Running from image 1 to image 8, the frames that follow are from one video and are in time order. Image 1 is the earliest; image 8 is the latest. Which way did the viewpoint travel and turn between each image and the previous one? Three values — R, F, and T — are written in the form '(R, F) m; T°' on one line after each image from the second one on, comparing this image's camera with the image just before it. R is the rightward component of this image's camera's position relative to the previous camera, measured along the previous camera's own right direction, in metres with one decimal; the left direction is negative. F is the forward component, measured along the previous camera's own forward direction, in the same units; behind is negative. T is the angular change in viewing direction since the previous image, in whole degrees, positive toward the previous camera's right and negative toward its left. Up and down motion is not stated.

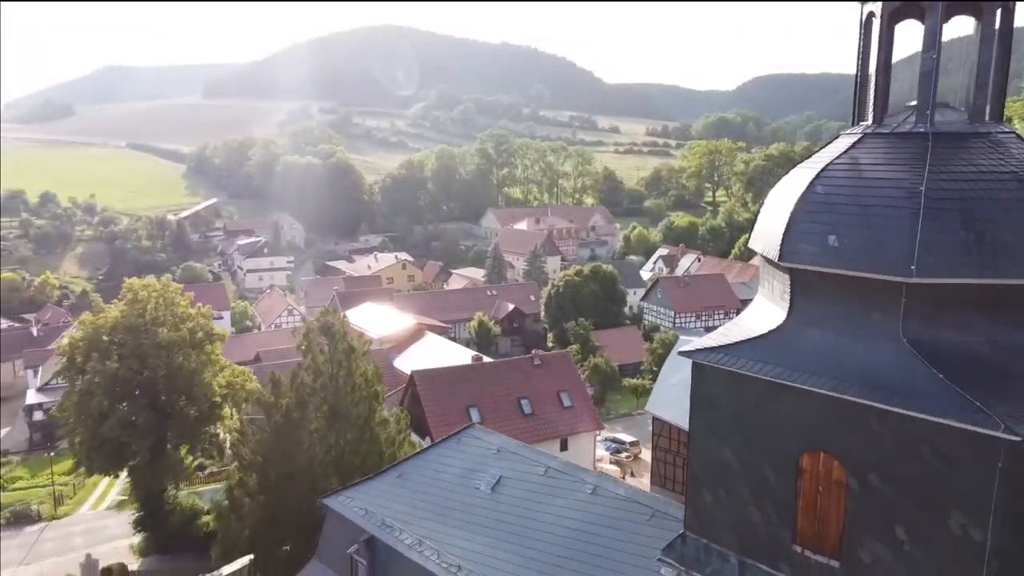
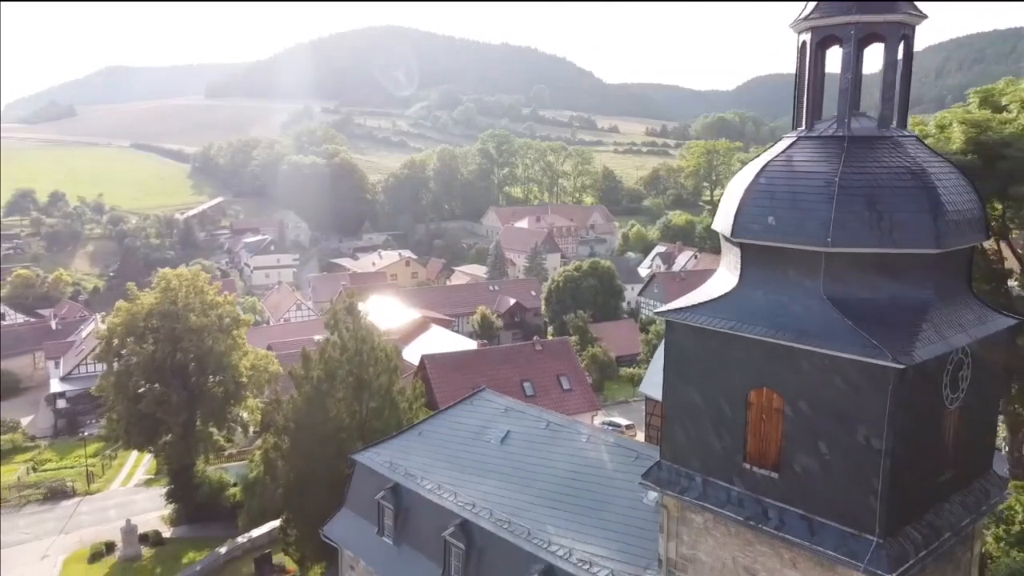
(-0.2, -2.3) m; 0°
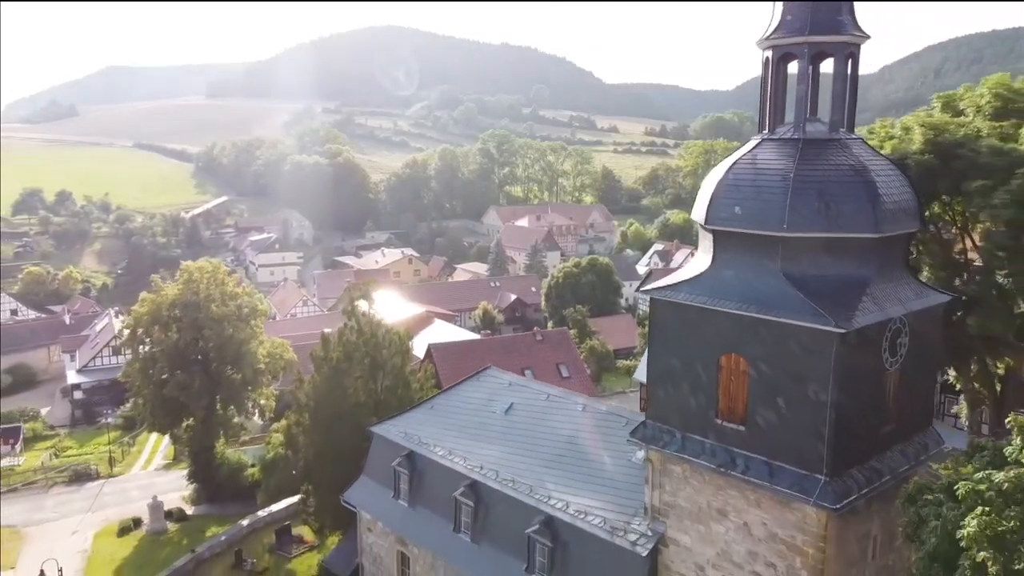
(-0.1, -1.9) m; 0°
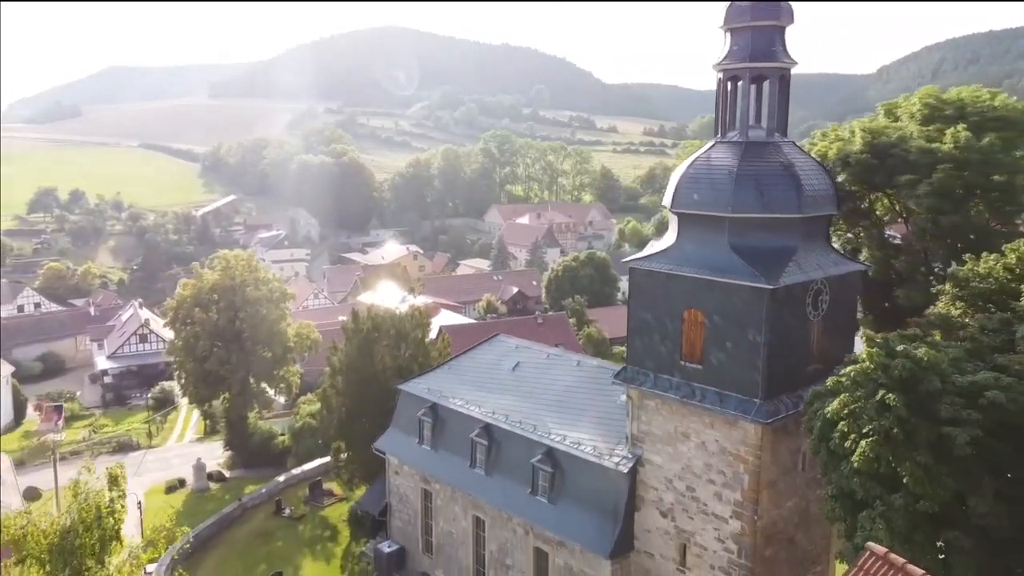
(-0.2, -3.6) m; 0°
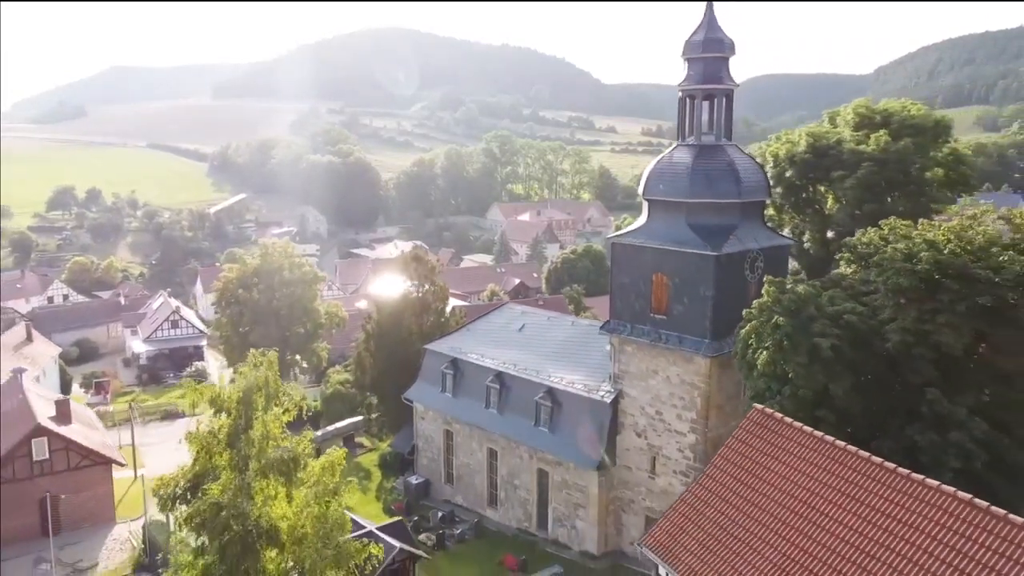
(-0.3, -5.0) m; 0°
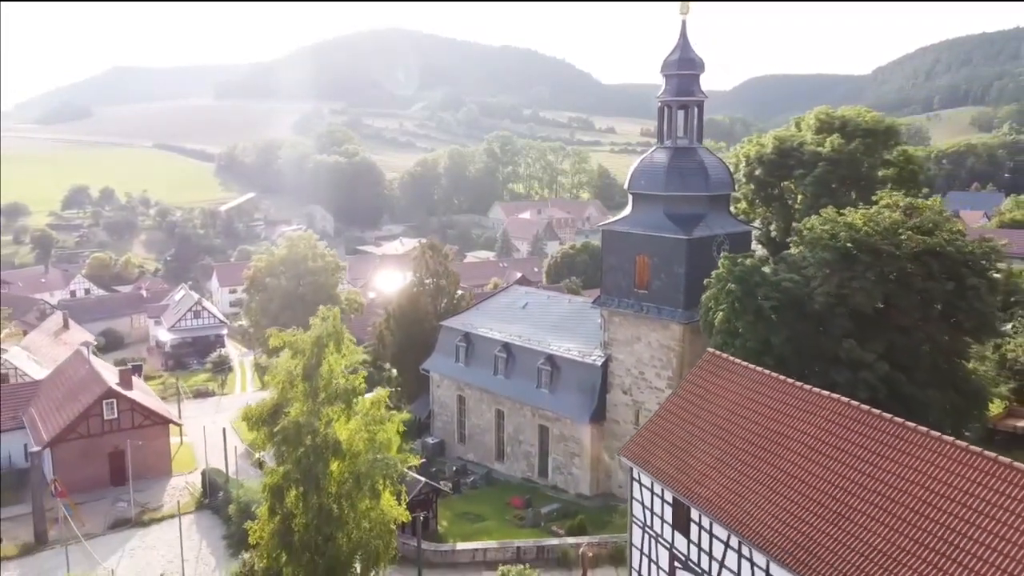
(-0.2, -4.1) m; 0°
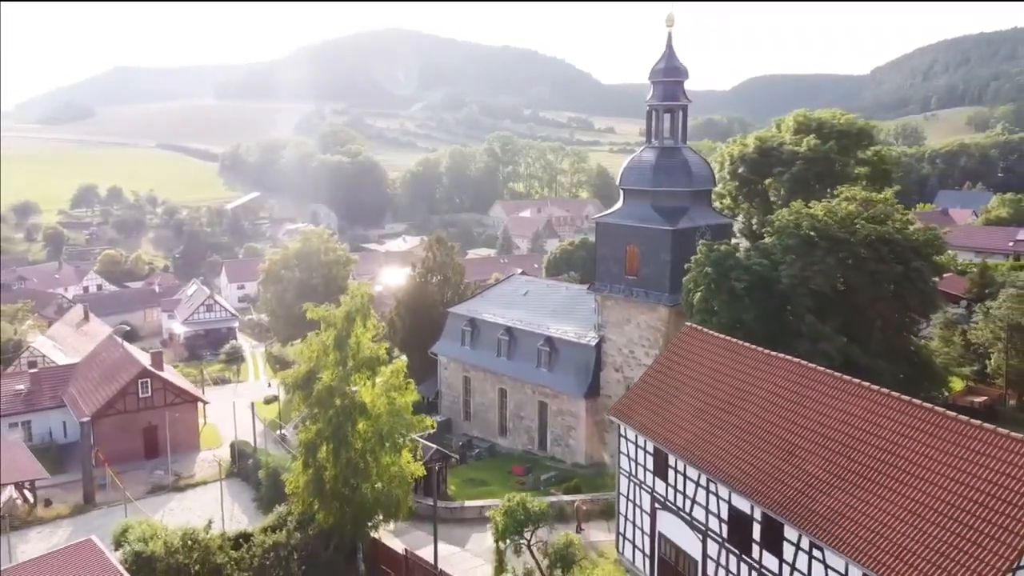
(-0.1, -2.7) m; 0°
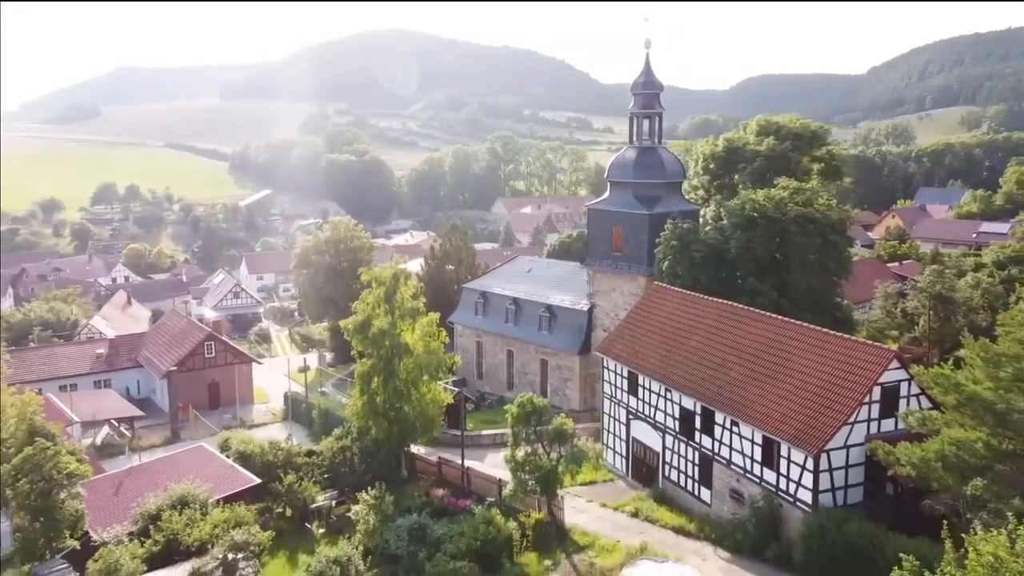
(-0.4, -6.2) m; 0°
